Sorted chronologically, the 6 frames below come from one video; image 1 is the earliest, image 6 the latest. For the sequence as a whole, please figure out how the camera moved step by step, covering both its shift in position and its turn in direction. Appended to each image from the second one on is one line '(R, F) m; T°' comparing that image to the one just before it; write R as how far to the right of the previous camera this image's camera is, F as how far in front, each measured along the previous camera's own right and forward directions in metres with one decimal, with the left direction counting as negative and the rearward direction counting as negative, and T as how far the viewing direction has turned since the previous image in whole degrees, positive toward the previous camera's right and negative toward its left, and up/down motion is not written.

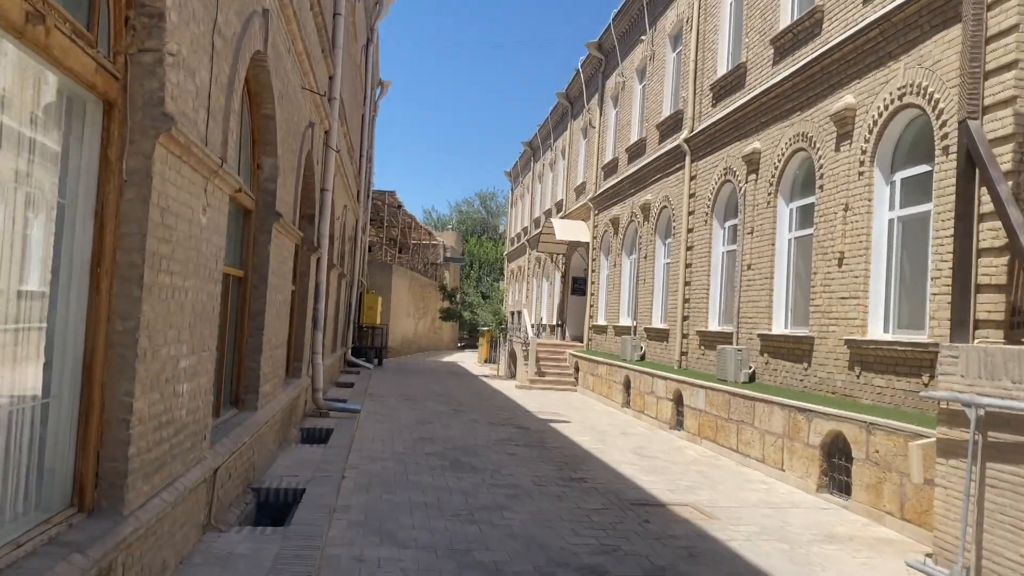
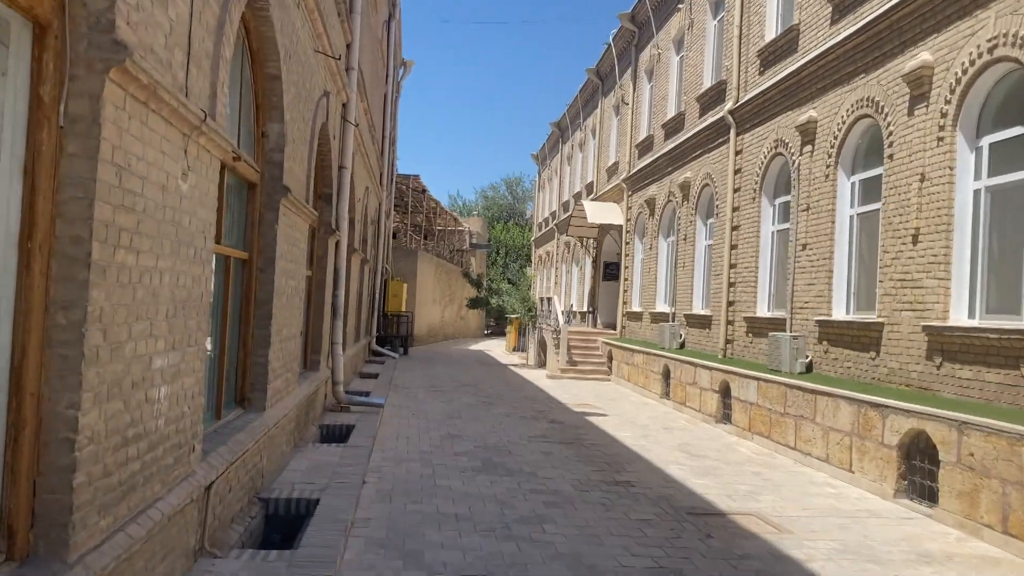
(-0.1, +0.8) m; -2°
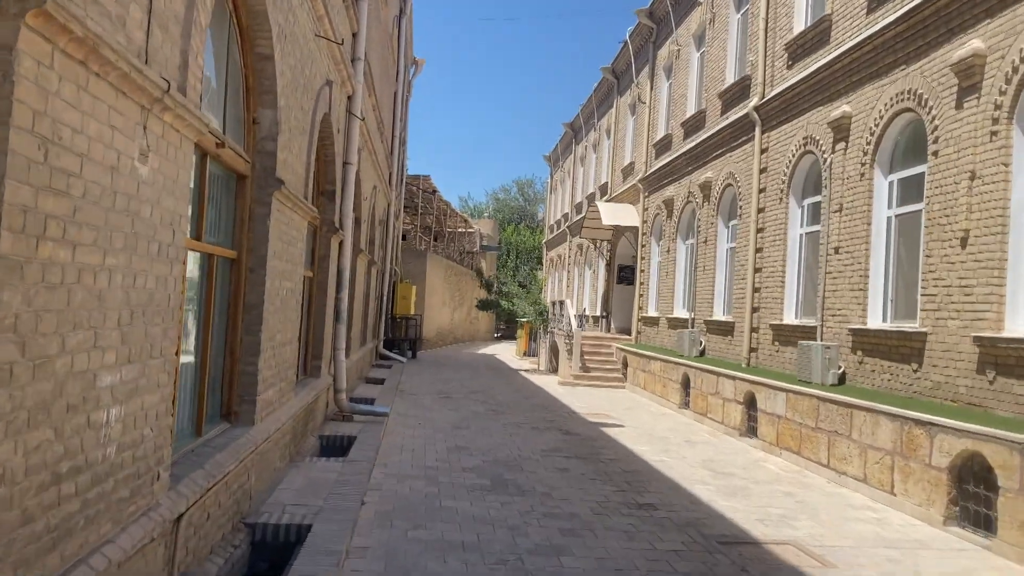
(0.0, +0.6) m; -1°
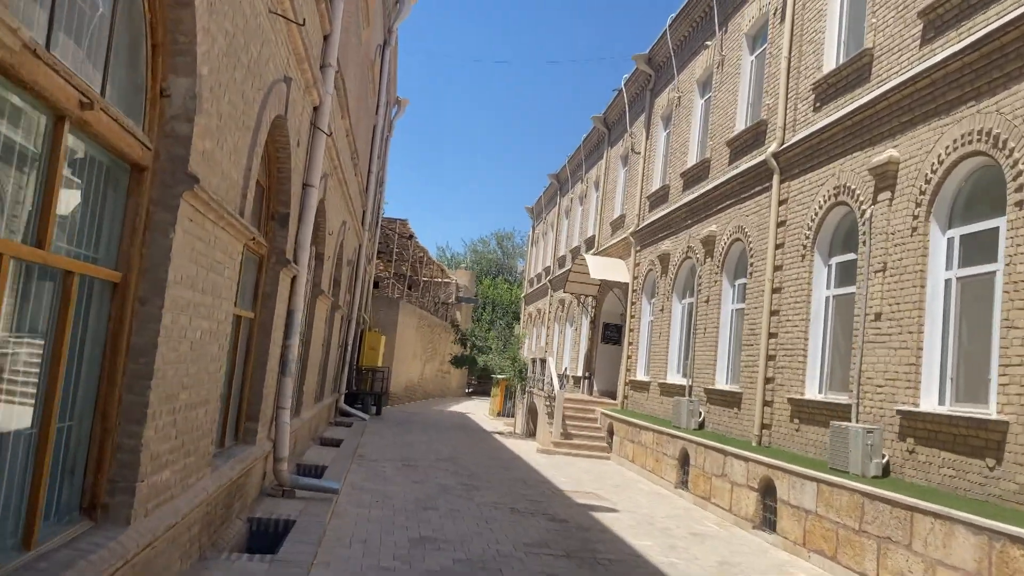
(-0.1, +1.5) m; +2°
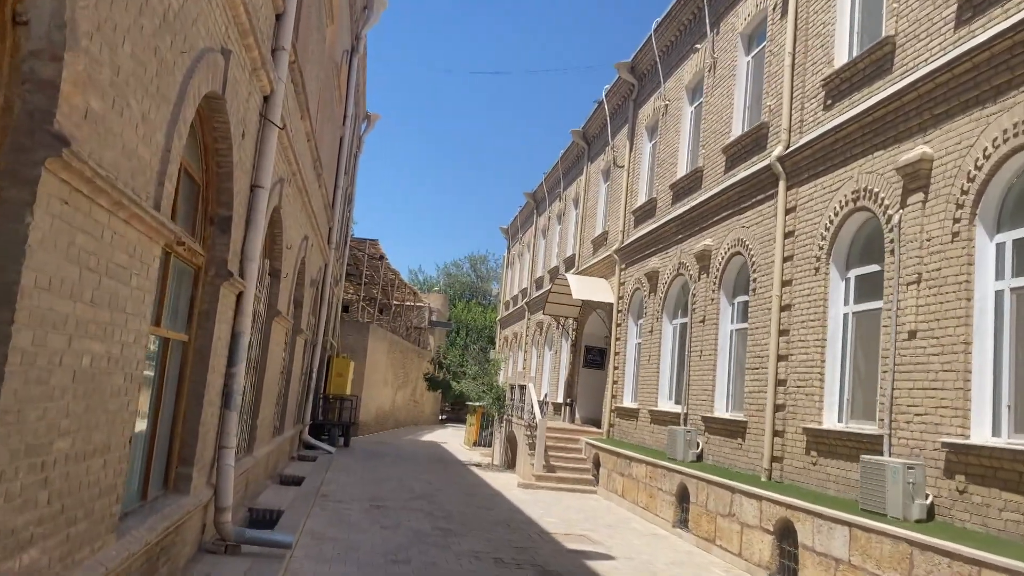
(-0.1, +1.1) m; +2°
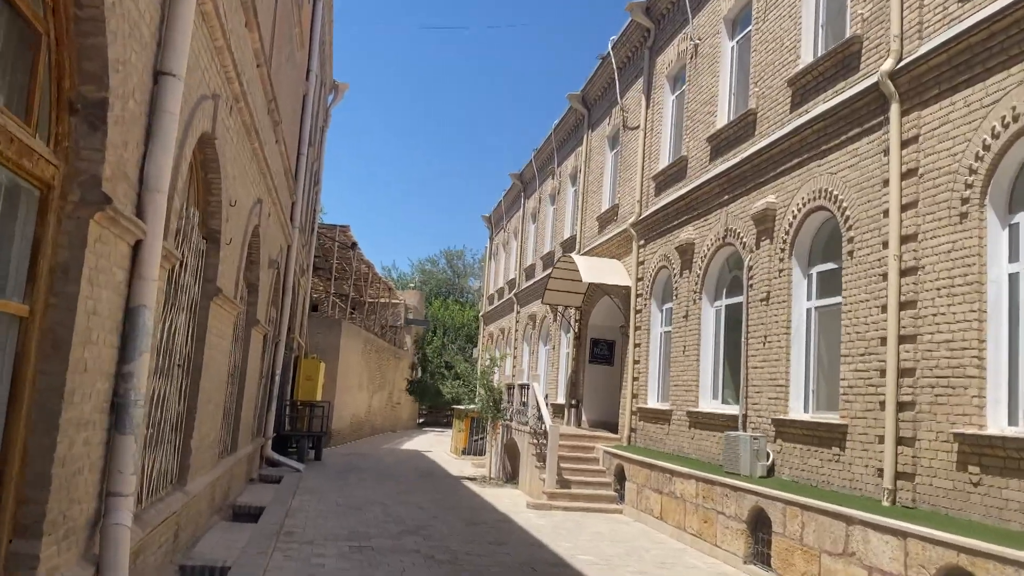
(-0.5, +2.5) m; +2°
